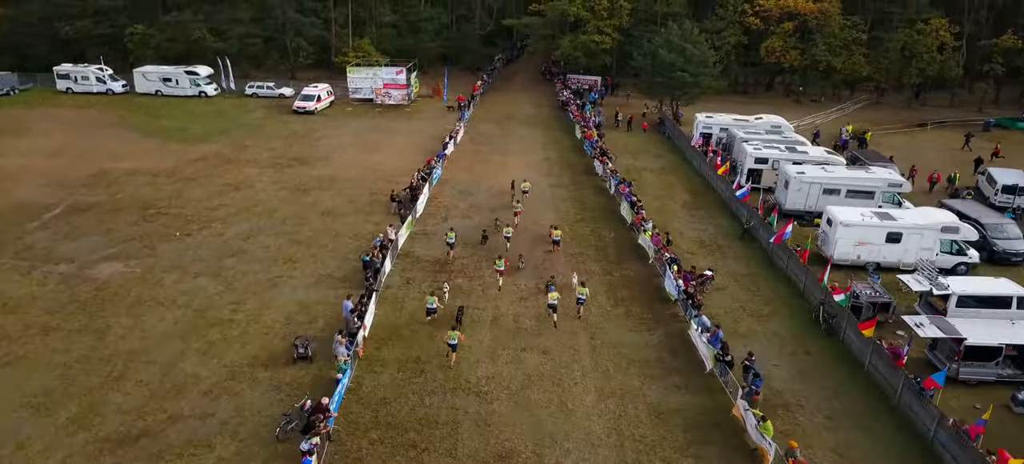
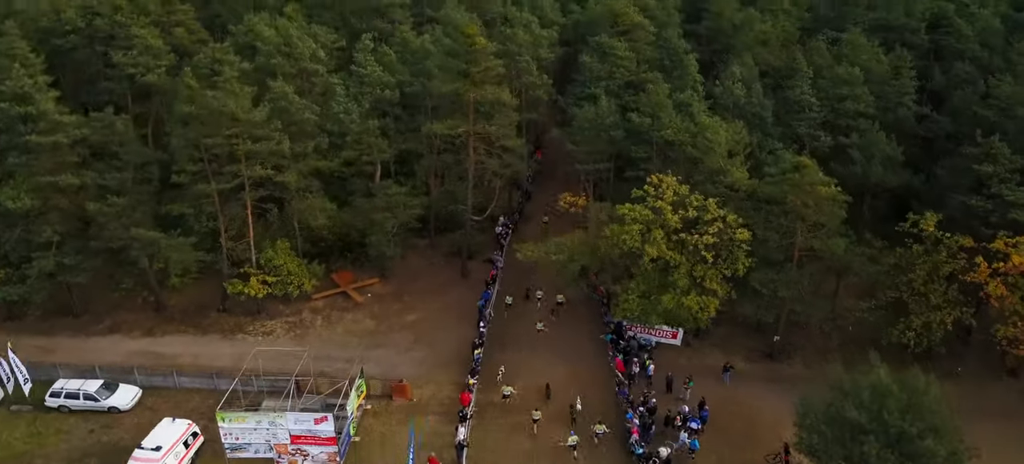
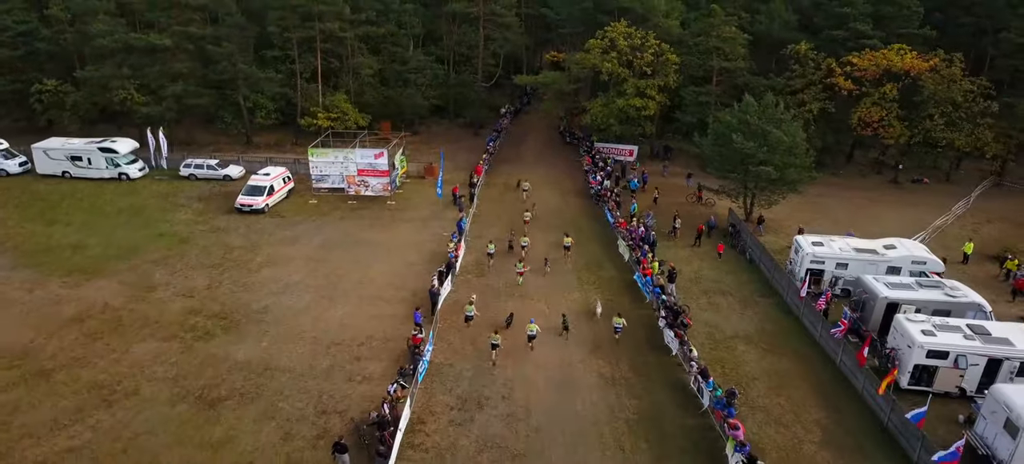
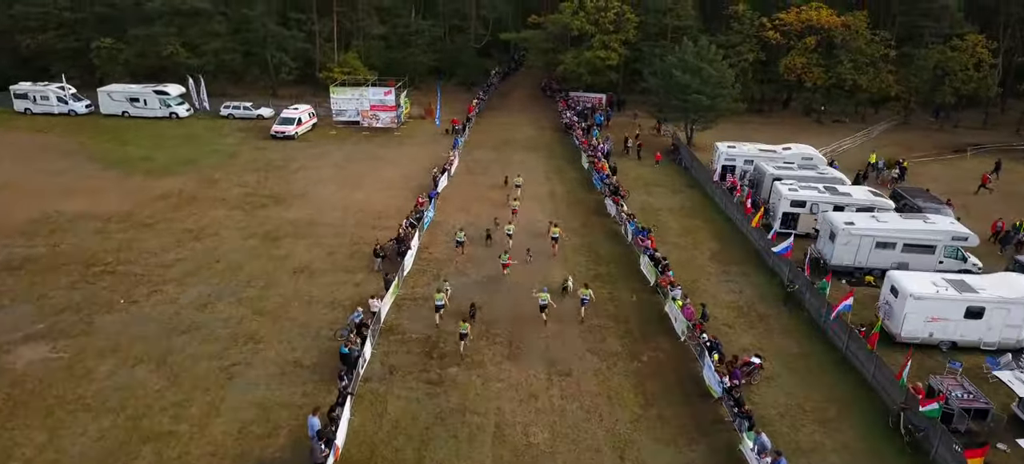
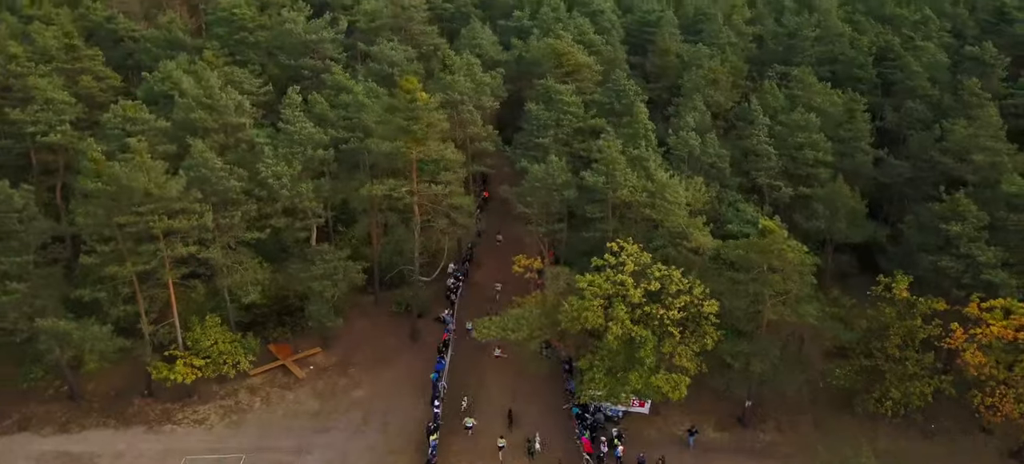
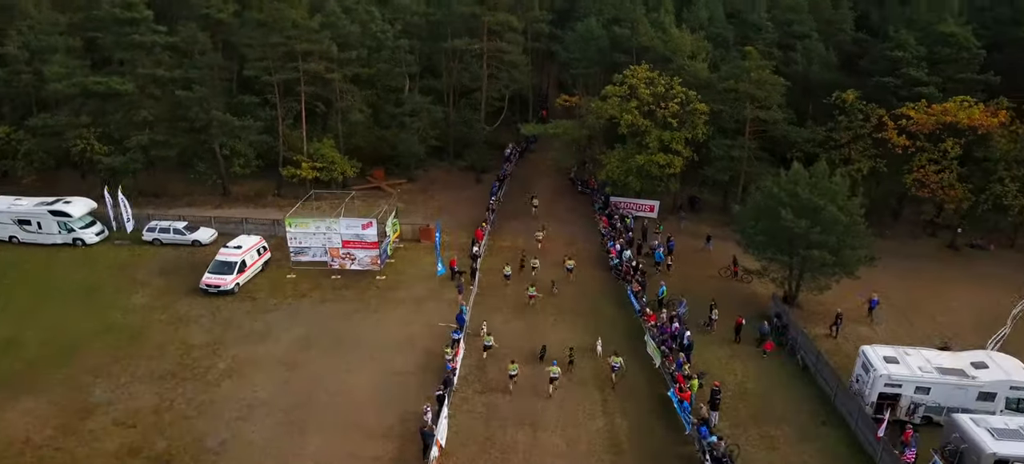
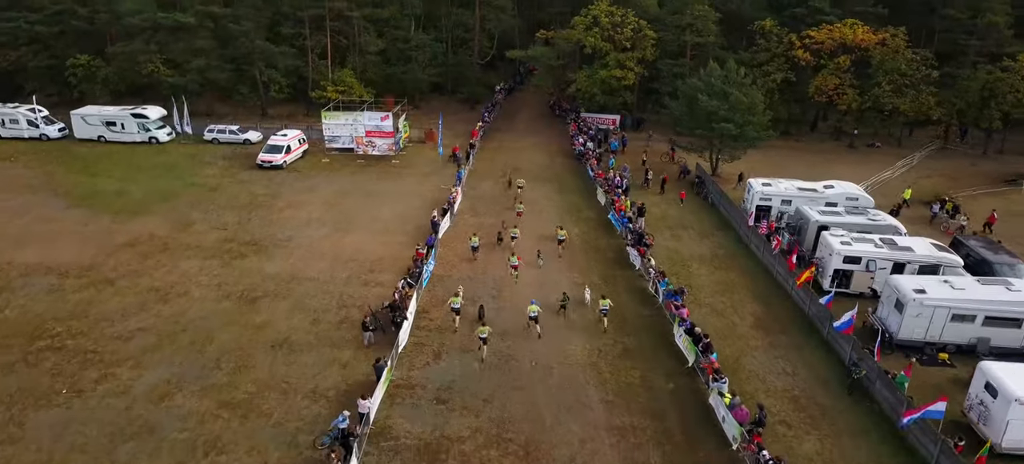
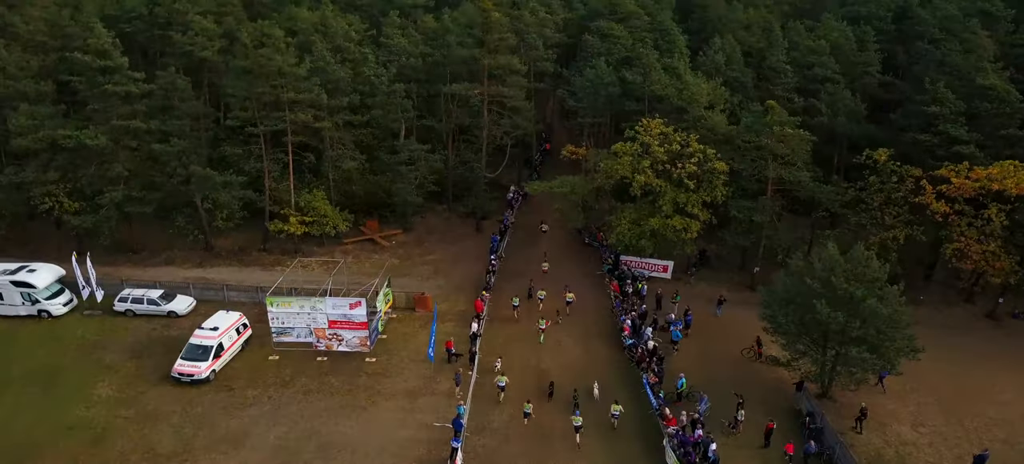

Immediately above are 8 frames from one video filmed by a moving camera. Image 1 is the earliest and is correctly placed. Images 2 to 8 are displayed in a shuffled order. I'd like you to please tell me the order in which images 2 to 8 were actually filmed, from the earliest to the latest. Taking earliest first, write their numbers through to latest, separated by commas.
4, 7, 3, 6, 8, 2, 5
